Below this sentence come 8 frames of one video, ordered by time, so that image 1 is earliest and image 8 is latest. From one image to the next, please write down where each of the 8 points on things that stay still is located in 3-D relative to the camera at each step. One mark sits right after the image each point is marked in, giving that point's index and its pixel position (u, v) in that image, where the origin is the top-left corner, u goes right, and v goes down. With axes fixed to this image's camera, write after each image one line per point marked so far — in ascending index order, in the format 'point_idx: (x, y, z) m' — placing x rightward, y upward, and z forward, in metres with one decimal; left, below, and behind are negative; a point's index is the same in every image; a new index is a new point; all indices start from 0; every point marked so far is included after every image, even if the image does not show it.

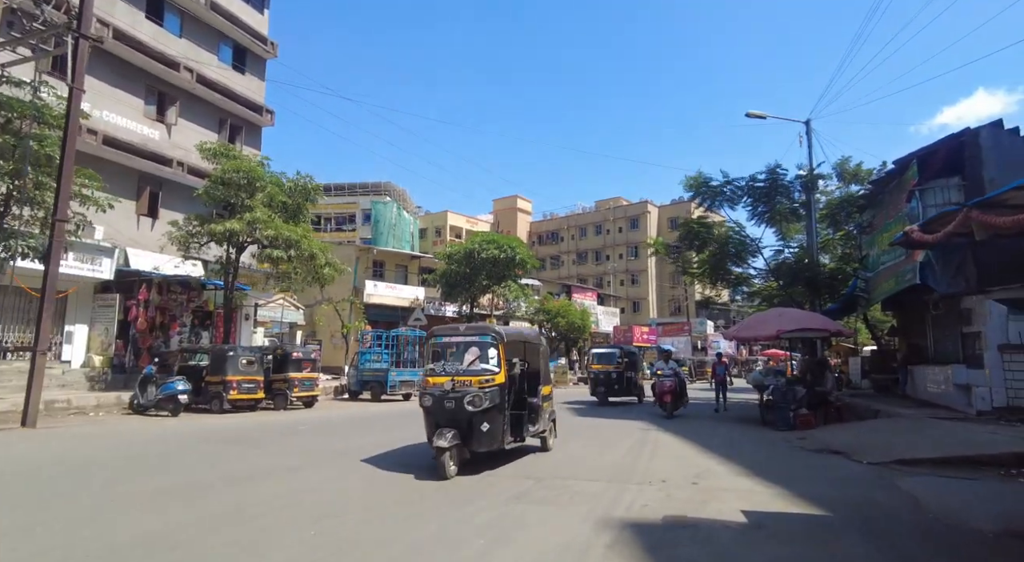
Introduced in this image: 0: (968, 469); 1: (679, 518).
0: (+6.3, -2.6, +8.0) m
1: (+1.6, -2.3, +5.5) m
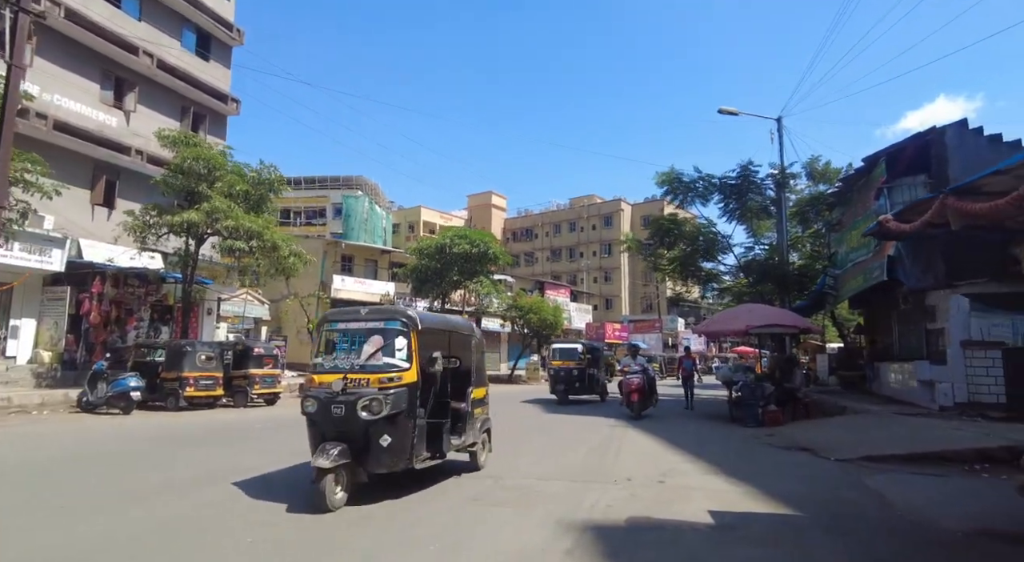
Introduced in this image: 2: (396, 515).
0: (+5.8, -2.5, +7.9) m
1: (+1.2, -2.2, +5.2) m
2: (-1.1, -2.2, +5.6) m
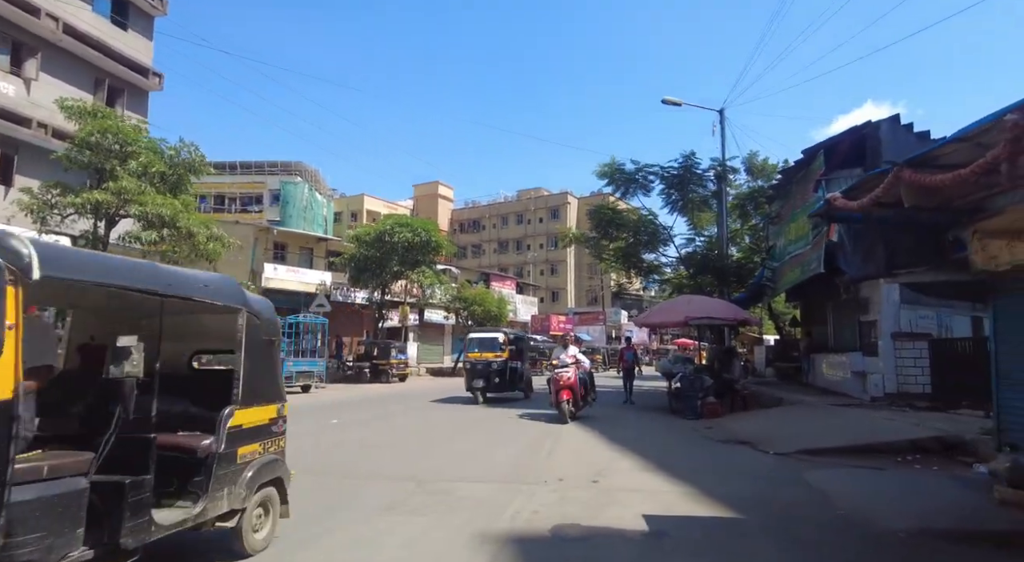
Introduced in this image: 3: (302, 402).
0: (+4.8, -2.4, +7.8) m
1: (+0.5, -2.0, +4.7) m
2: (-1.8, -2.1, +4.8) m
3: (-6.5, -3.8, +18.0) m
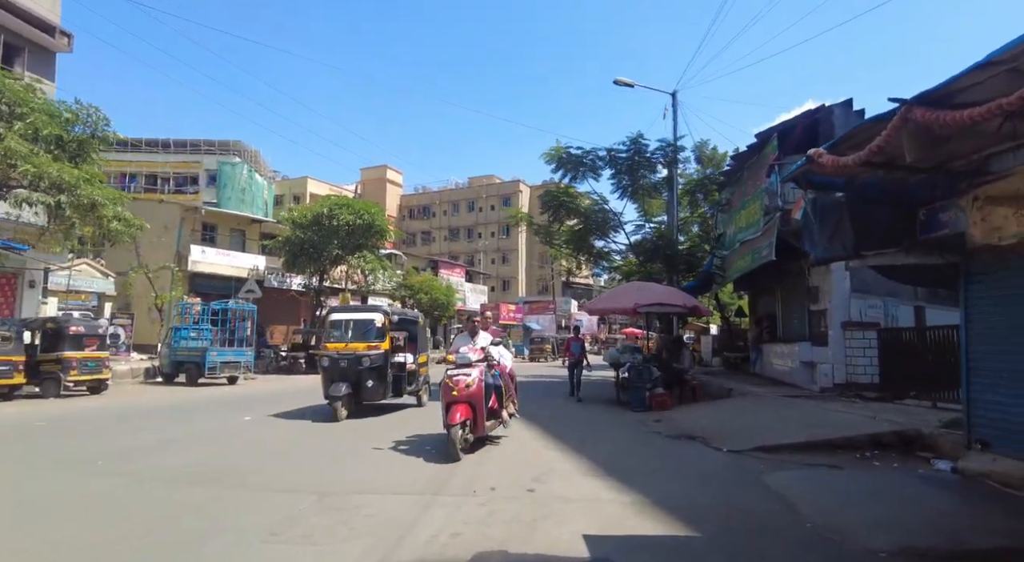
0: (+4.0, -2.2, +7.3) m
1: (-0.1, -1.8, +3.8) m
2: (-2.4, -1.9, +3.8) m
3: (-8.2, -3.3, +16.5) m
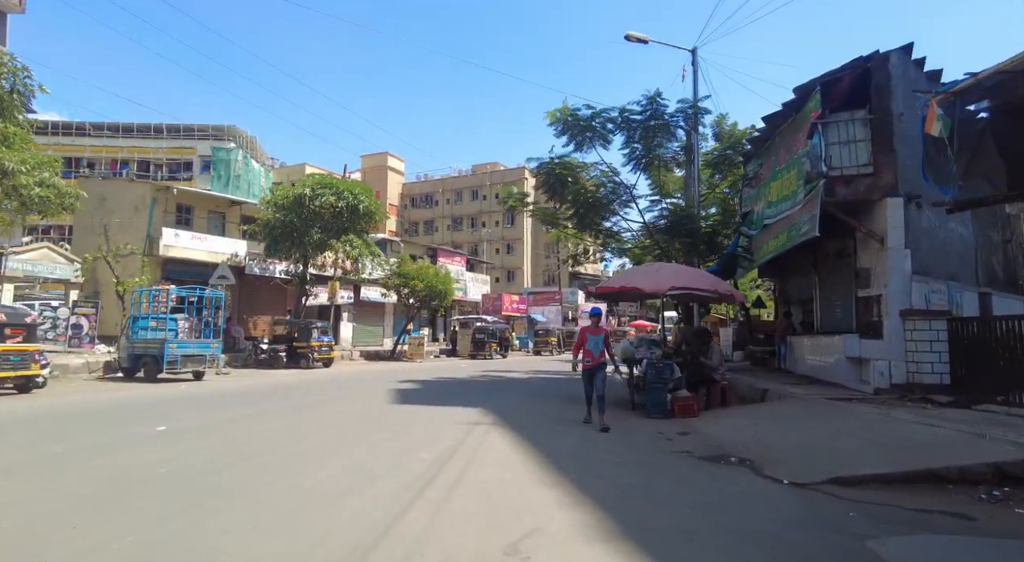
0: (+3.7, -1.9, +5.1) m
1: (-0.4, -1.6, +1.7) m
2: (-2.7, -1.6, +1.7) m
3: (-8.3, -2.9, +14.5) m
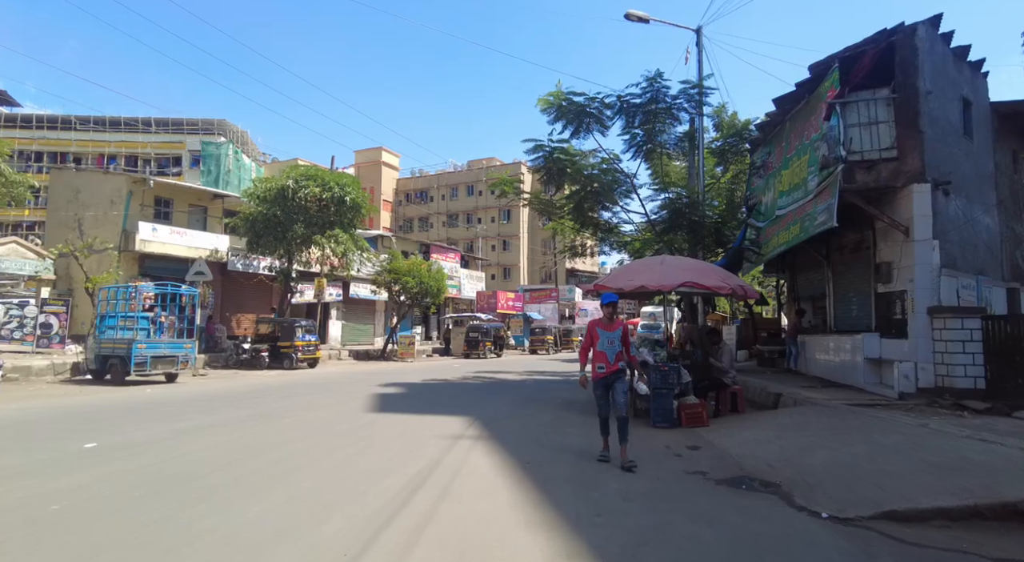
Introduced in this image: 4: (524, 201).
0: (+3.6, -1.8, +4.1) m
1: (-0.5, -1.5, +0.7) m
2: (-2.8, -1.5, +0.6) m
3: (-8.5, -2.8, +13.5) m
4: (+0.4, +2.5, +17.6) m
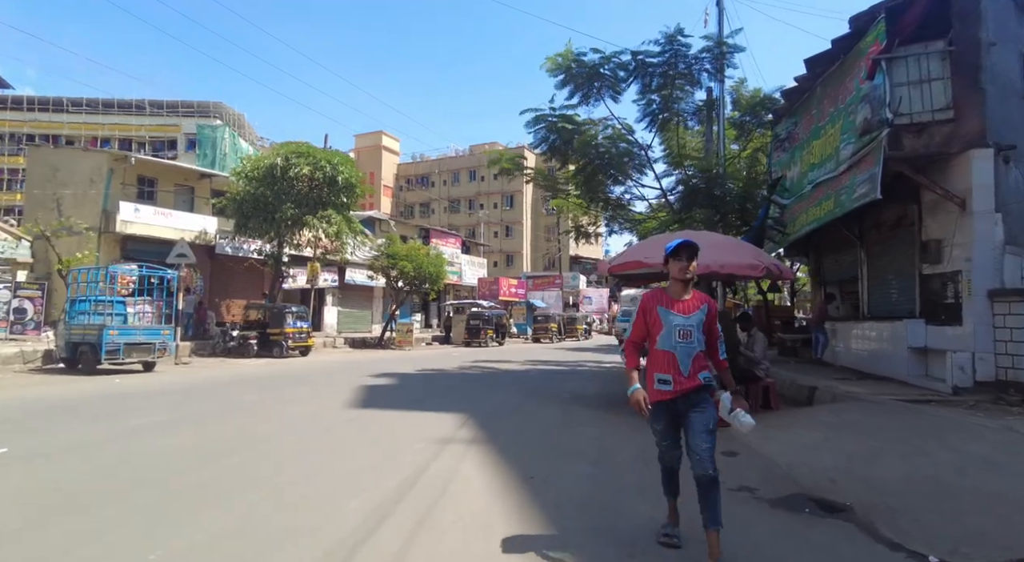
0: (+3.6, -1.6, +2.9) m
1: (-0.5, -1.3, -0.5) m
2: (-2.9, -1.4, -0.5) m
3: (-8.5, -2.4, +12.4) m
4: (+0.5, +3.0, +16.4) m
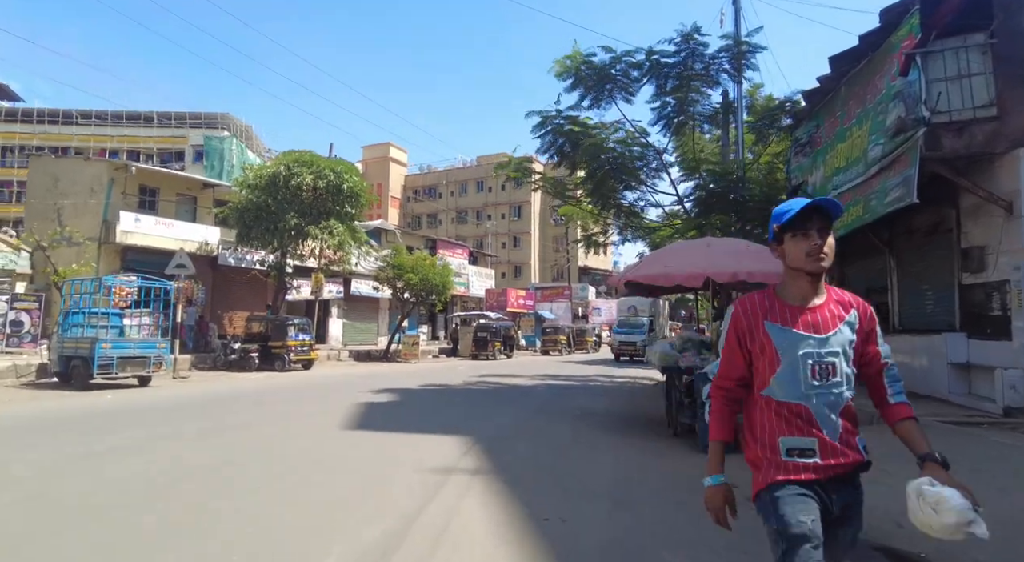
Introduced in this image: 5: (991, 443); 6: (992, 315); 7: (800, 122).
0: (+3.6, -1.6, +2.2) m
1: (-0.5, -1.3, -1.1) m
2: (-2.9, -1.3, -1.1) m
3: (-8.3, -2.6, +11.8) m
4: (+0.7, +2.7, +15.8) m
5: (+5.3, -1.7, +6.3) m
6: (+7.3, -0.5, +8.8) m
7: (+7.1, +3.9, +14.3) m
